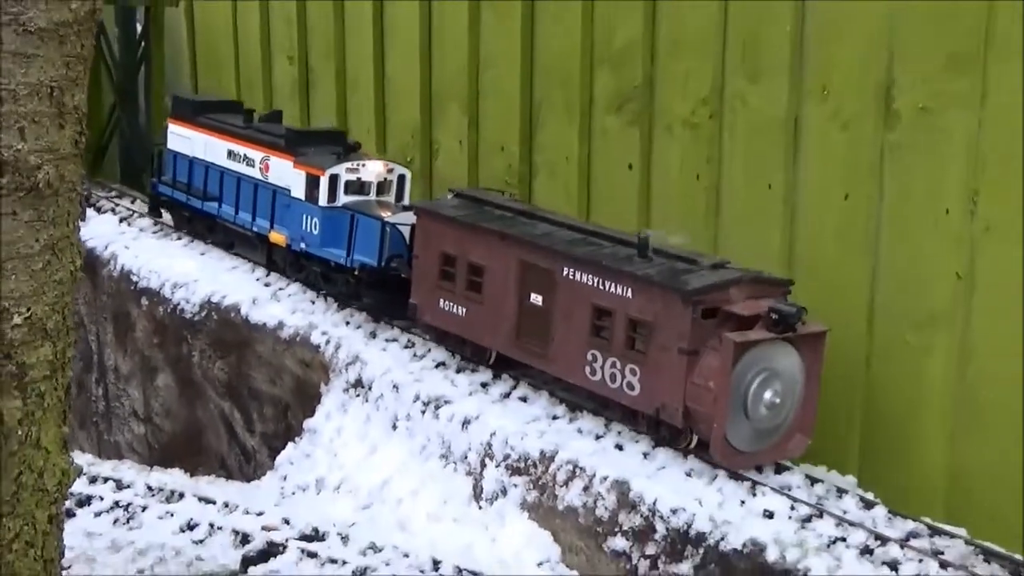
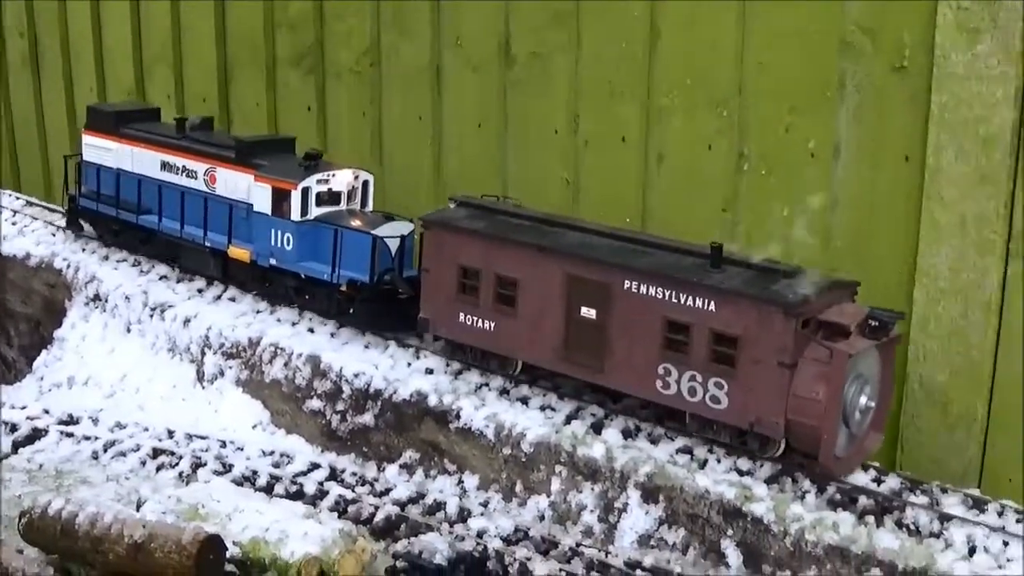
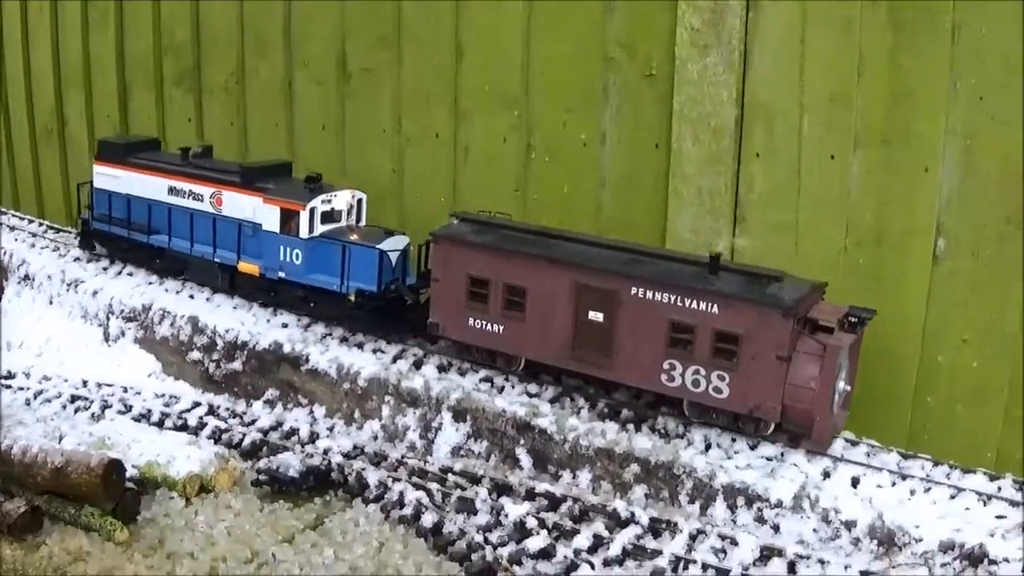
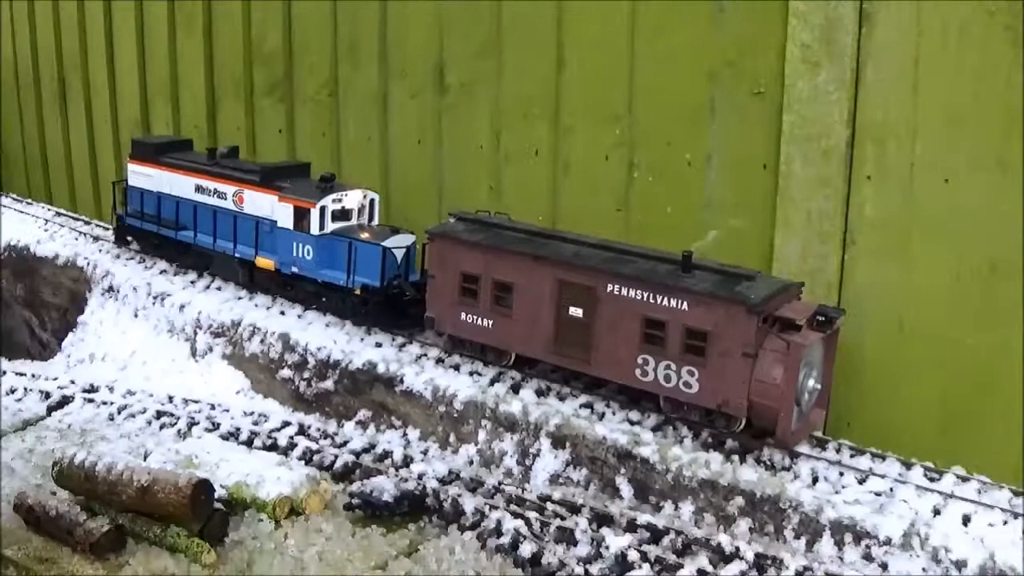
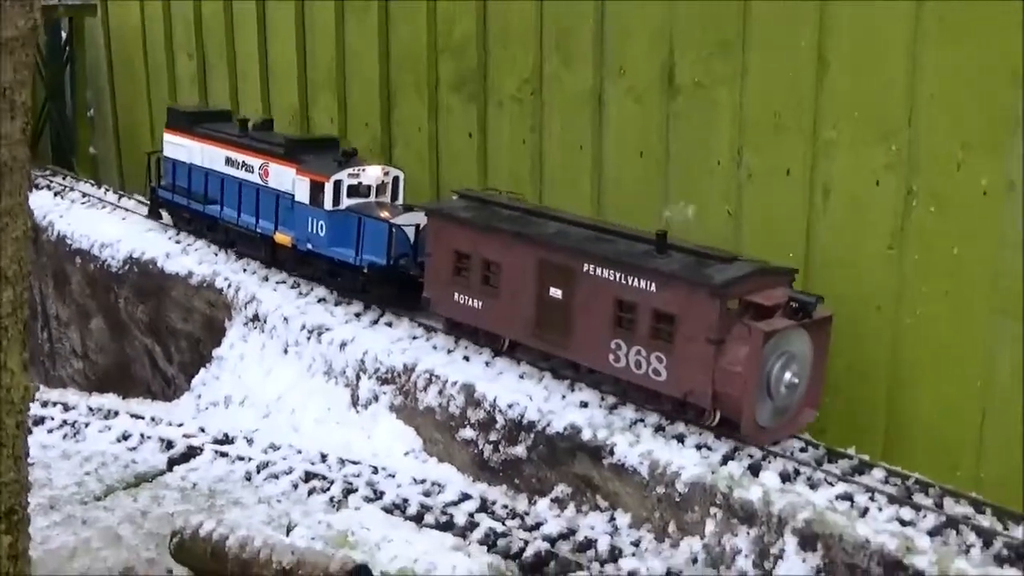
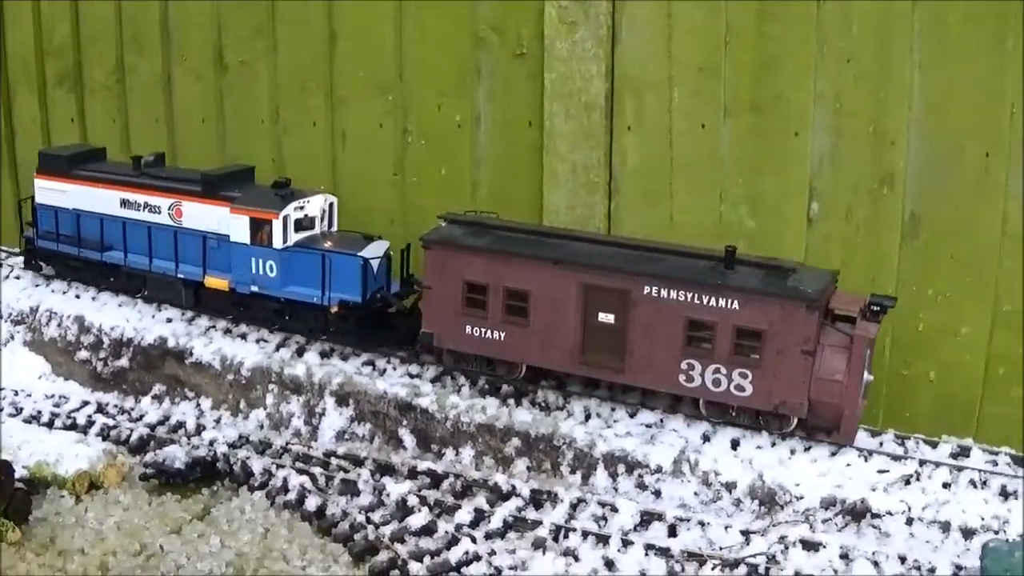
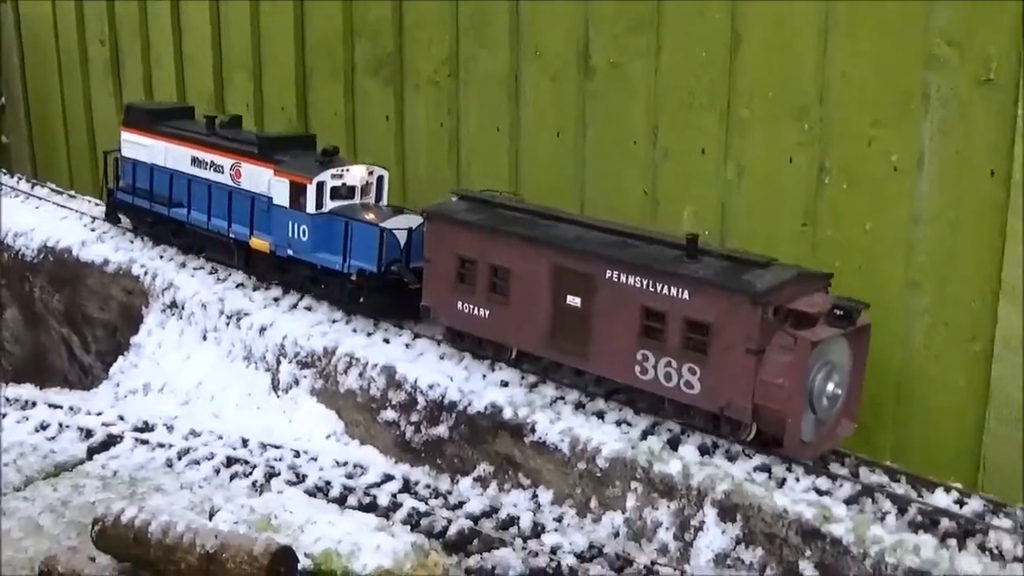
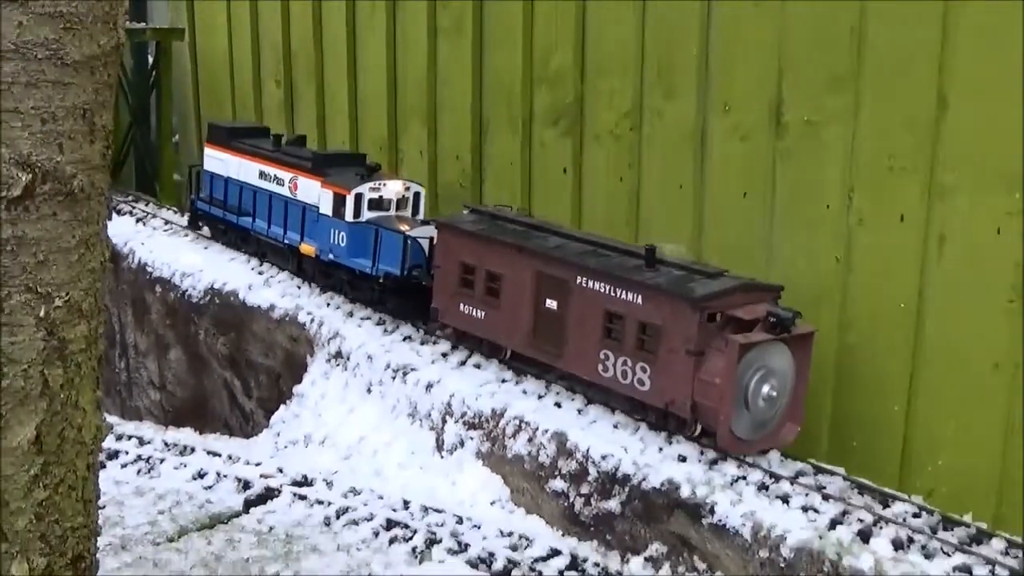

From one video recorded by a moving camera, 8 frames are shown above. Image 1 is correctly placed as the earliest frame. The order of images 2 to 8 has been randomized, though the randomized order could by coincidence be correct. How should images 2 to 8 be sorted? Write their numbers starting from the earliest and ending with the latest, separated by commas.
8, 5, 7, 2, 4, 3, 6
